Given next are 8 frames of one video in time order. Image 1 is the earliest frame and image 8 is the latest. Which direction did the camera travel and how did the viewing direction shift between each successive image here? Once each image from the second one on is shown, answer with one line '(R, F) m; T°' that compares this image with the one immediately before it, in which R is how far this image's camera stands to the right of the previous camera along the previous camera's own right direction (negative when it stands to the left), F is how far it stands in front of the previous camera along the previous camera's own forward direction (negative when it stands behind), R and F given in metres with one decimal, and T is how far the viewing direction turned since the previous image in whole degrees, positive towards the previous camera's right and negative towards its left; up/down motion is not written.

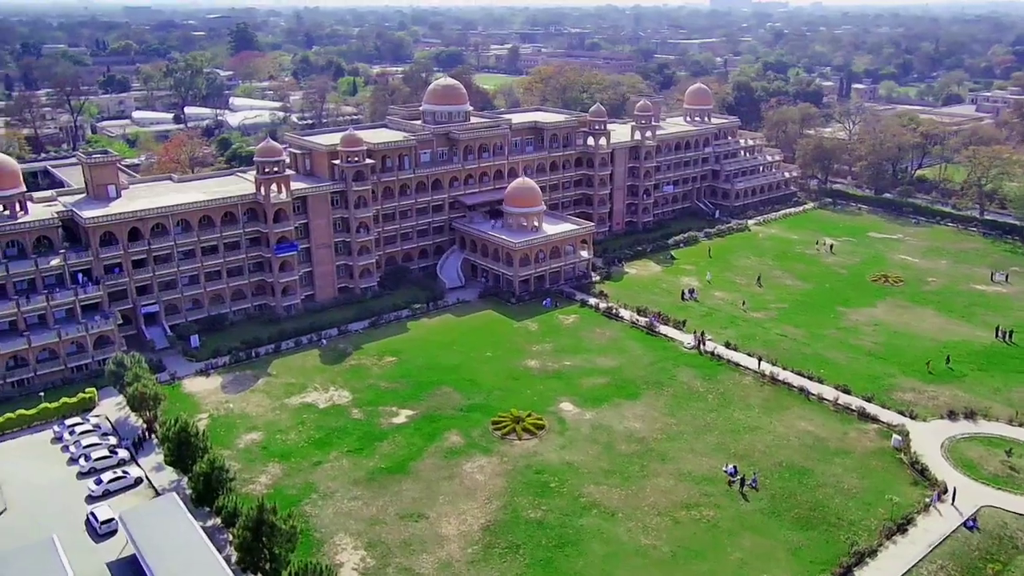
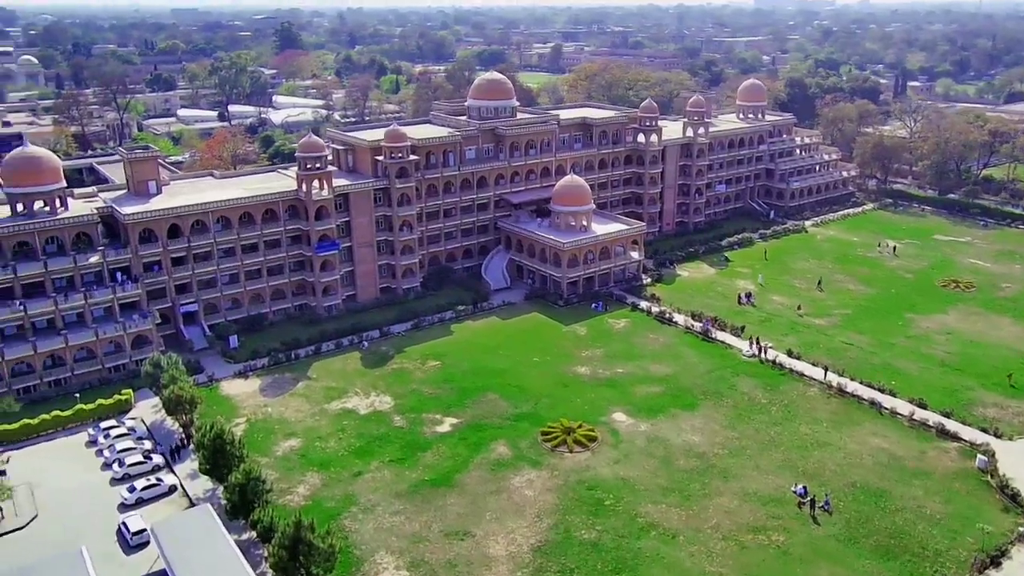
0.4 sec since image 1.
(-0.9, +3.2) m; -3°
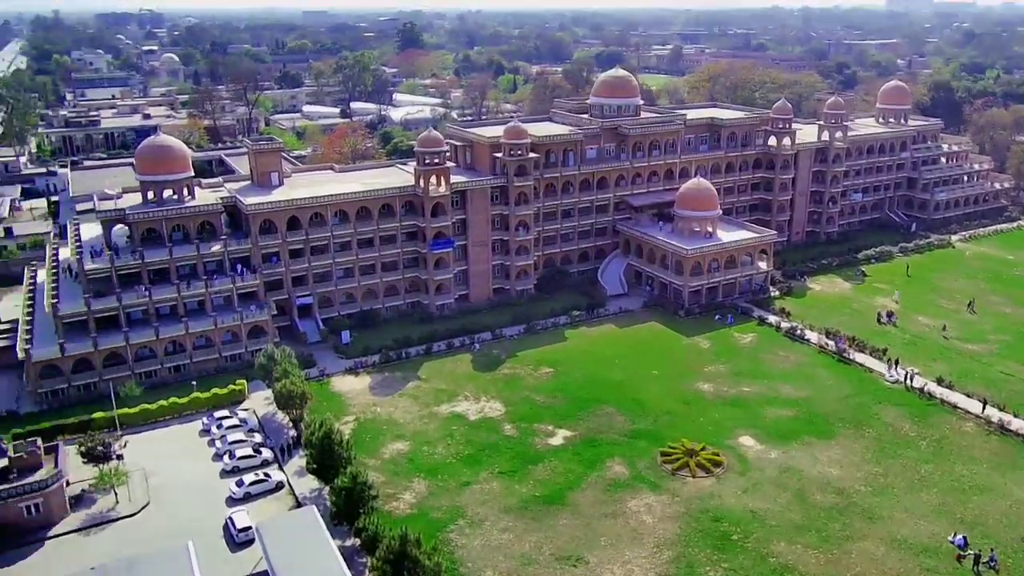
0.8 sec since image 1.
(-1.1, +3.1) m; -7°
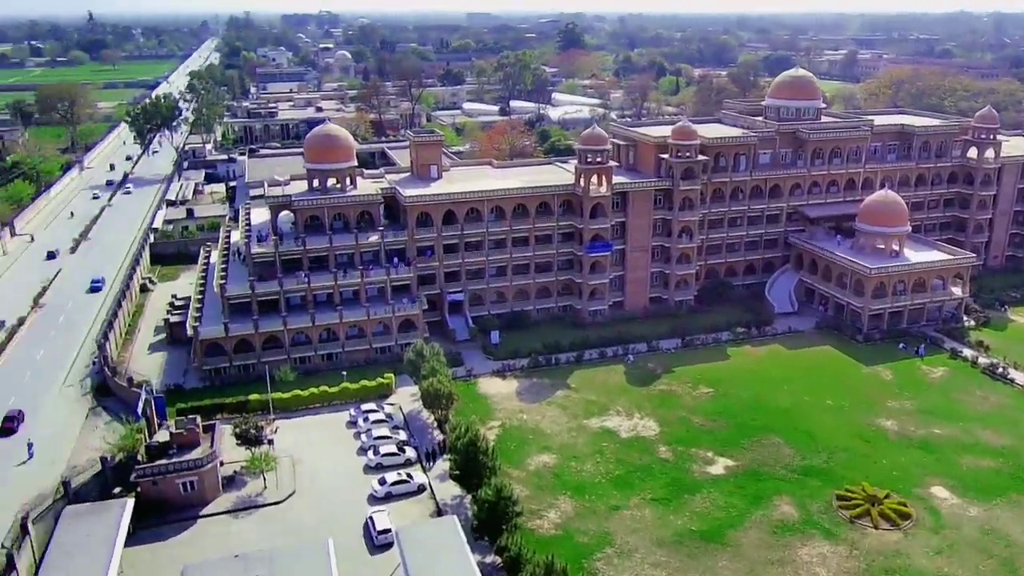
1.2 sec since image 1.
(-1.3, +3.2) m; -10°
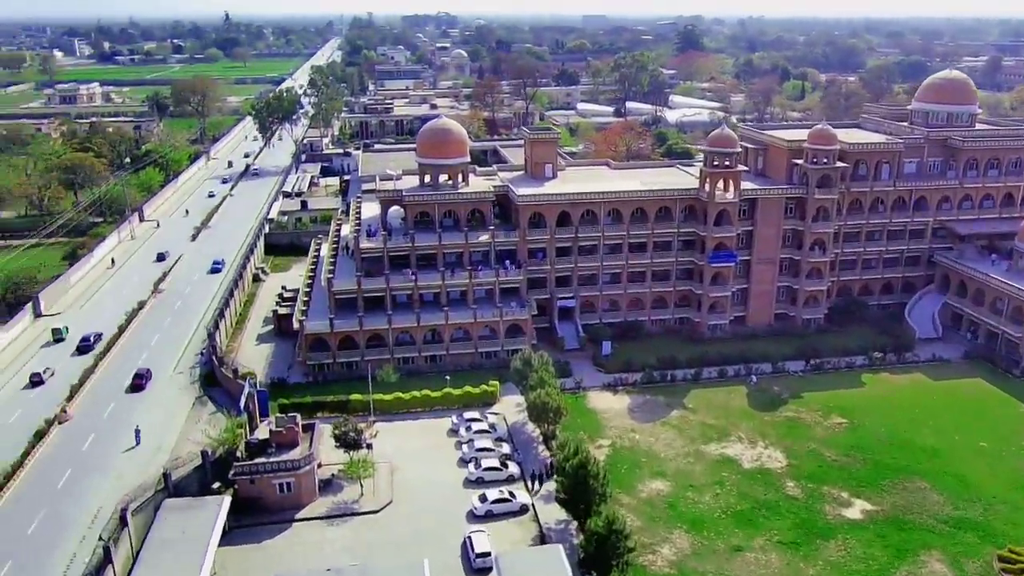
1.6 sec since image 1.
(-0.9, +3.3) m; -7°
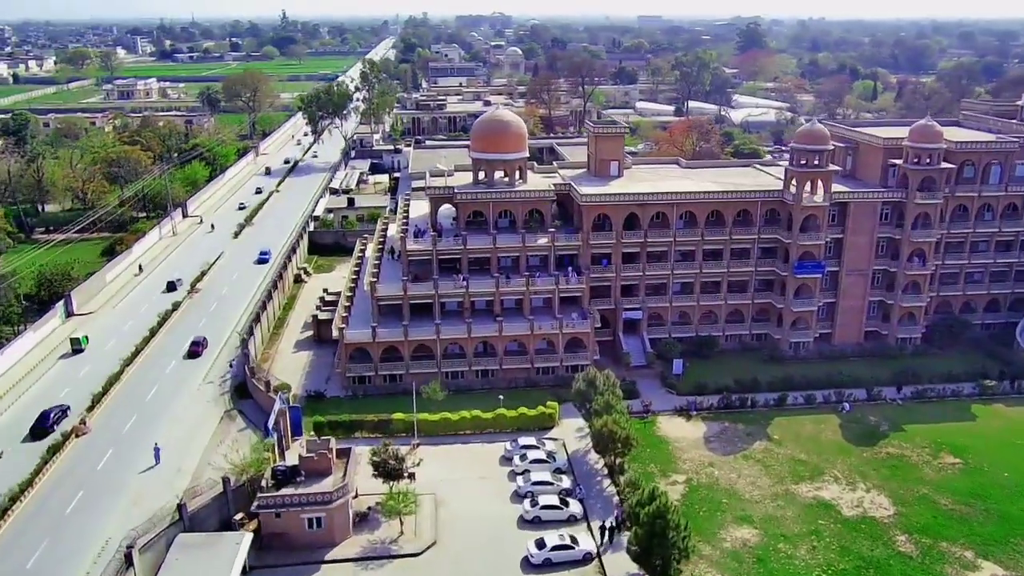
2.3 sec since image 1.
(-0.9, +5.7) m; -3°
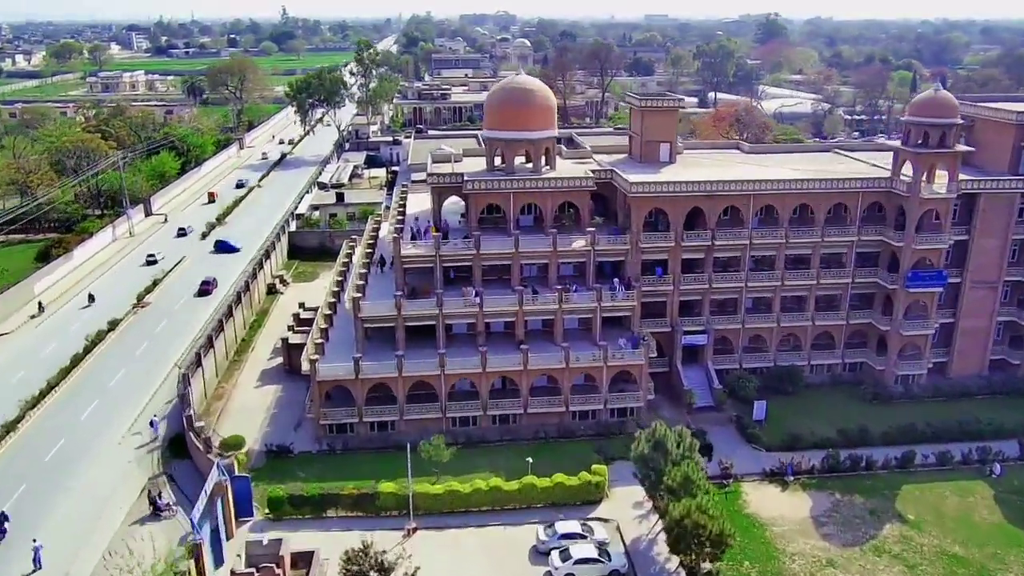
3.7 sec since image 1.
(-1.3, +13.3) m; 0°
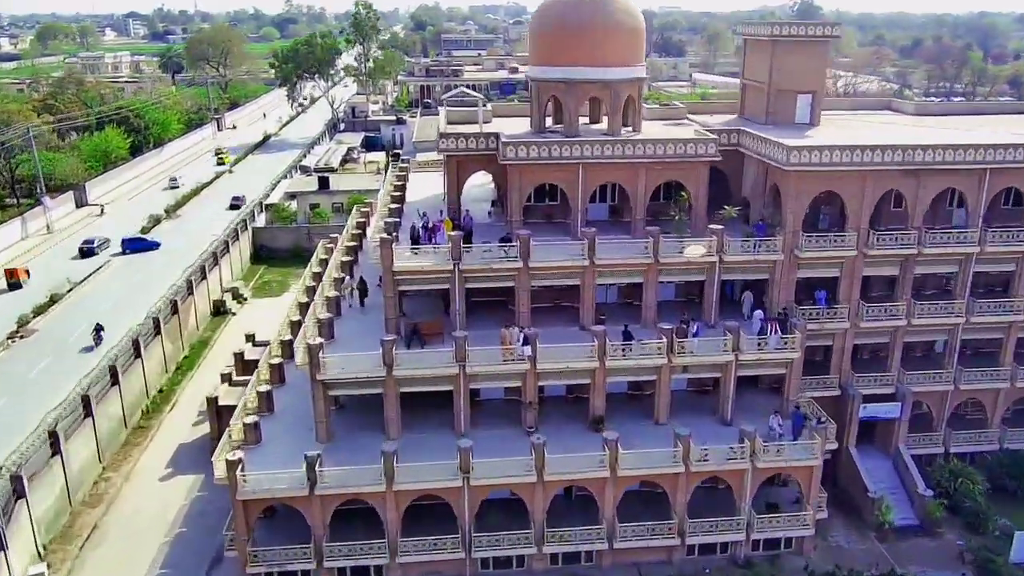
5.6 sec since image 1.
(-2.0, +17.7) m; -1°
